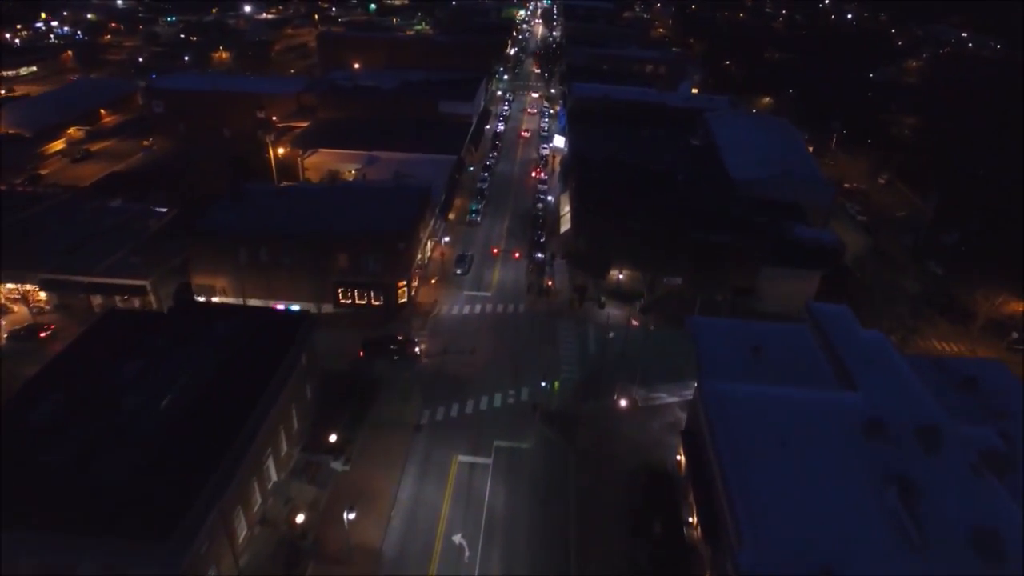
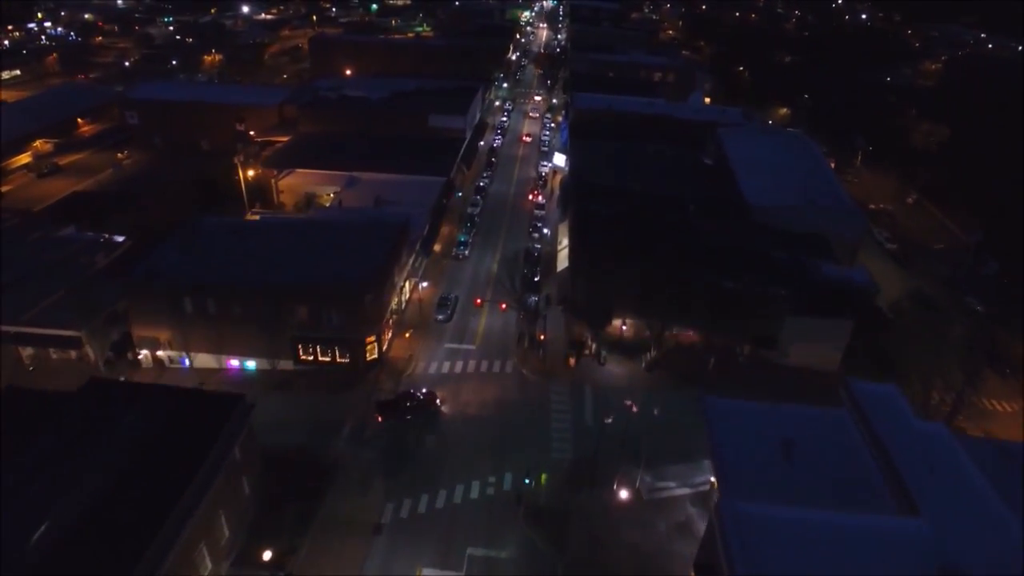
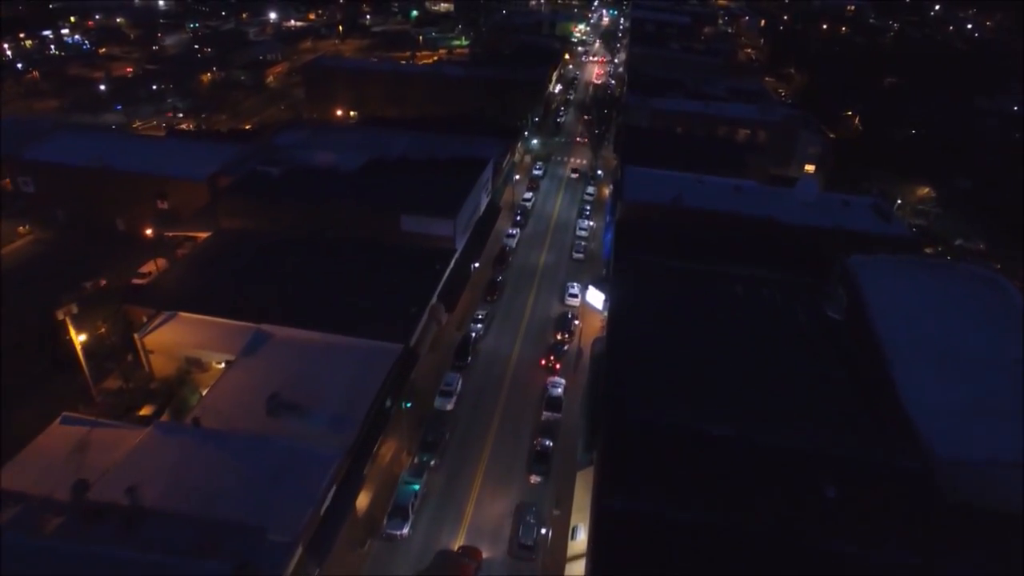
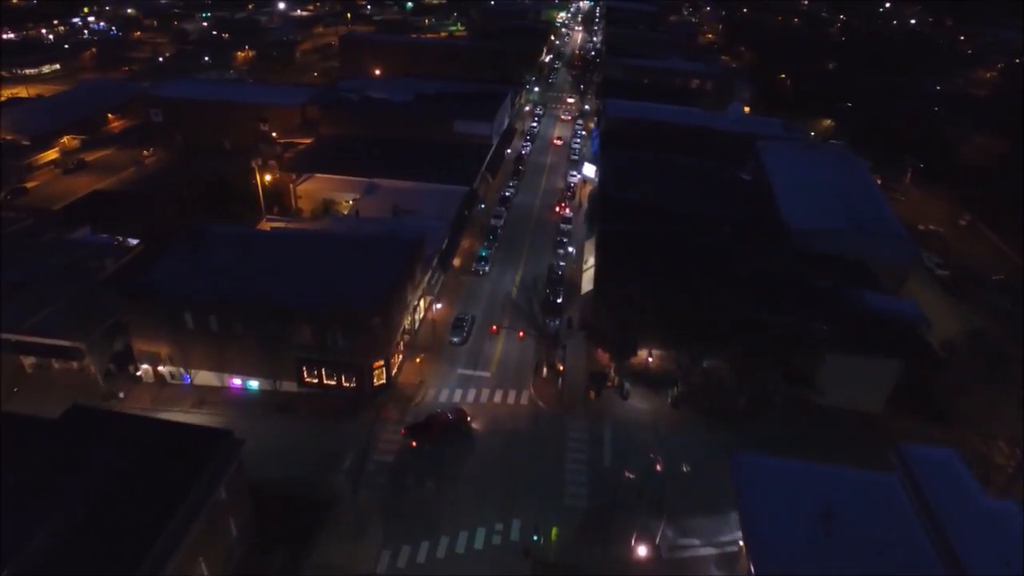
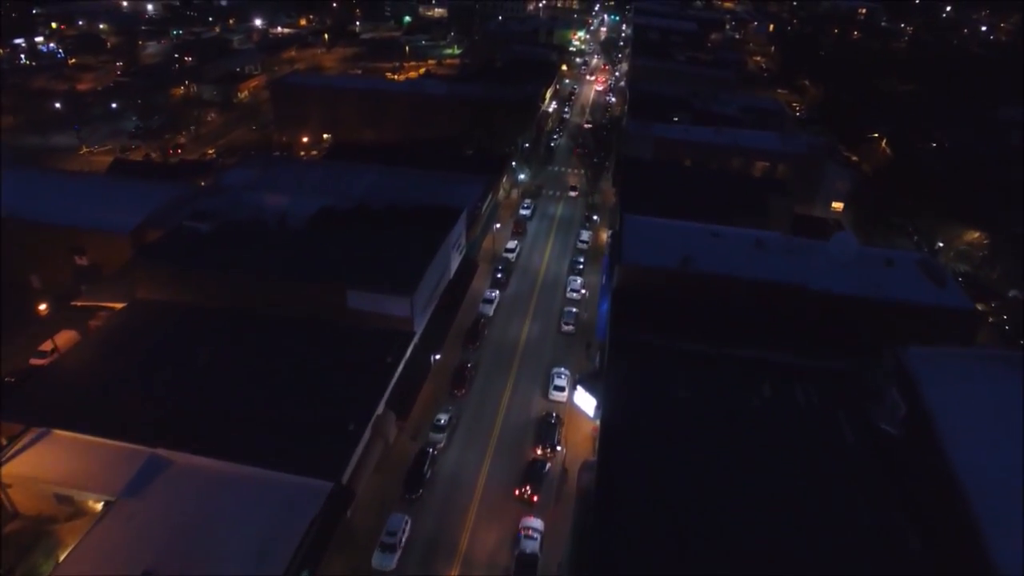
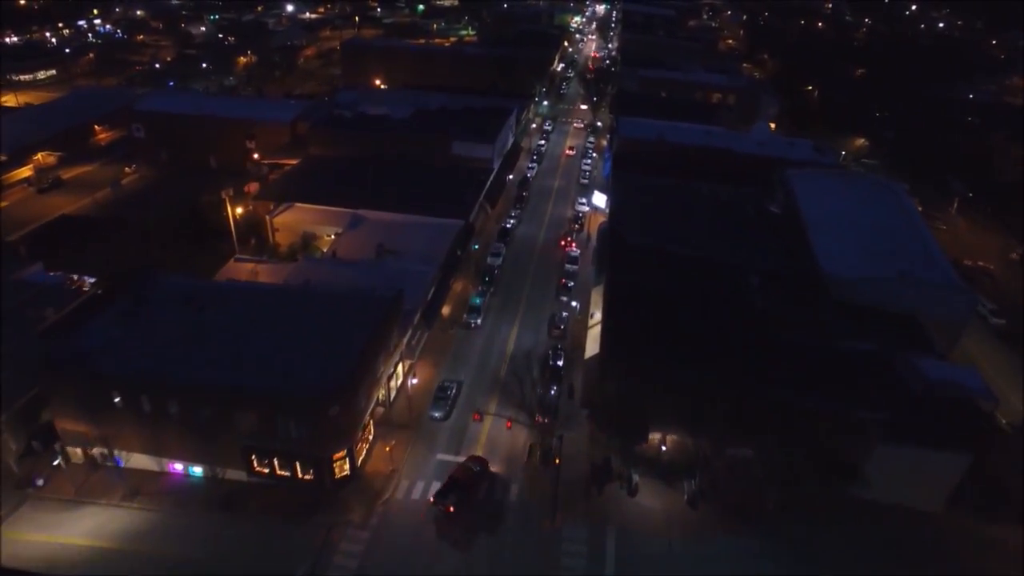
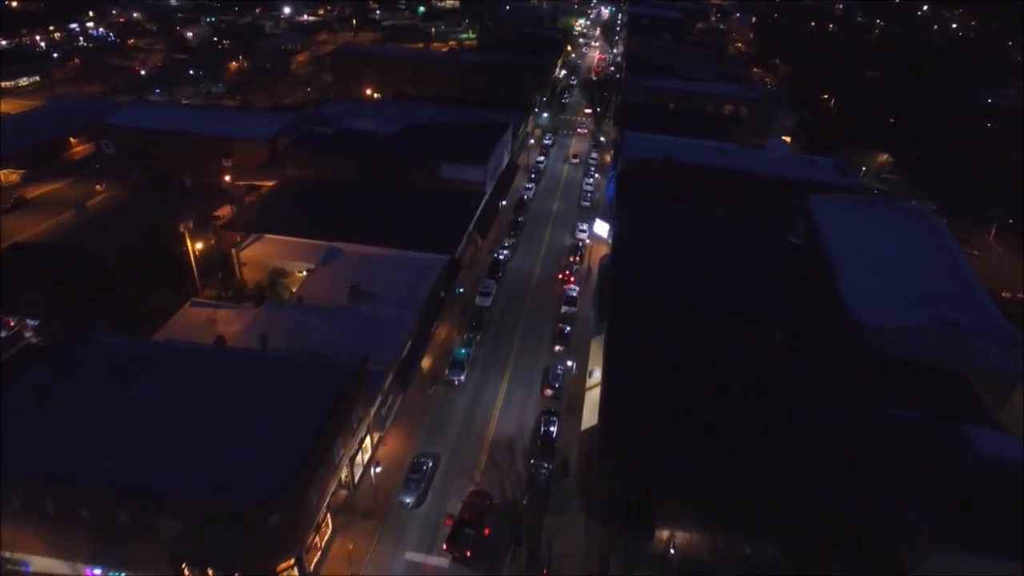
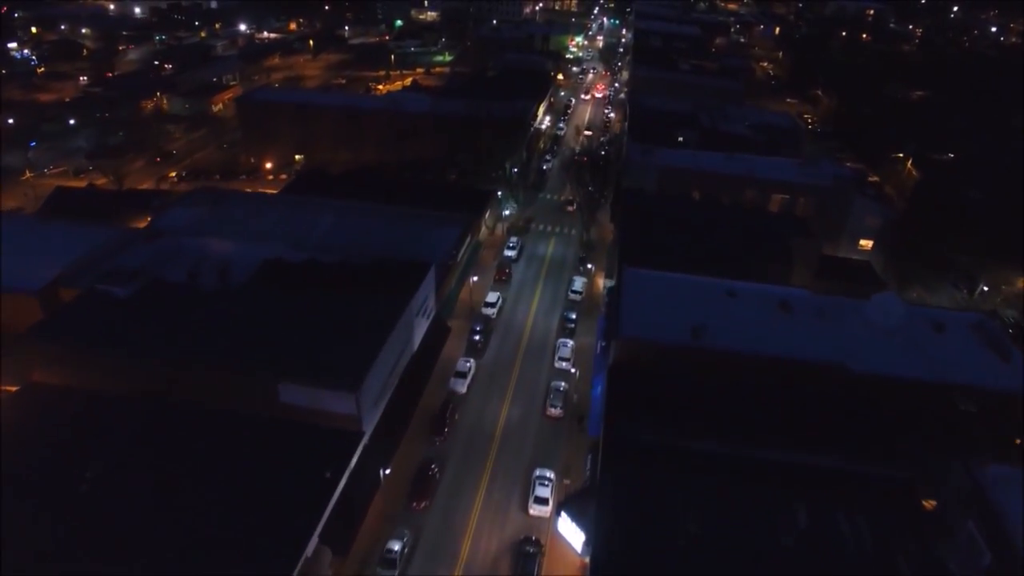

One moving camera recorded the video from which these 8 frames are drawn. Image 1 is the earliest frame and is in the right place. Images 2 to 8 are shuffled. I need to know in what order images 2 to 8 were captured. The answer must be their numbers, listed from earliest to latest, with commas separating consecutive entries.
2, 4, 6, 7, 3, 5, 8
